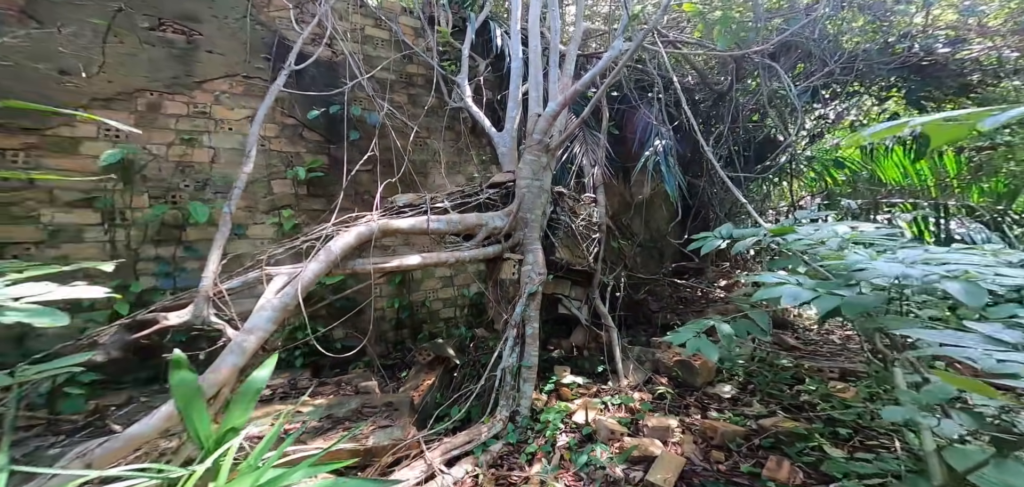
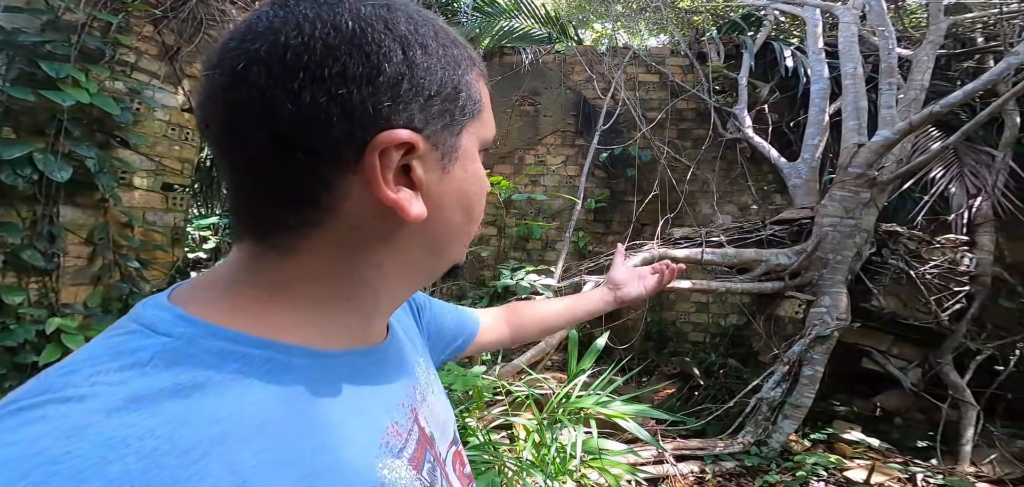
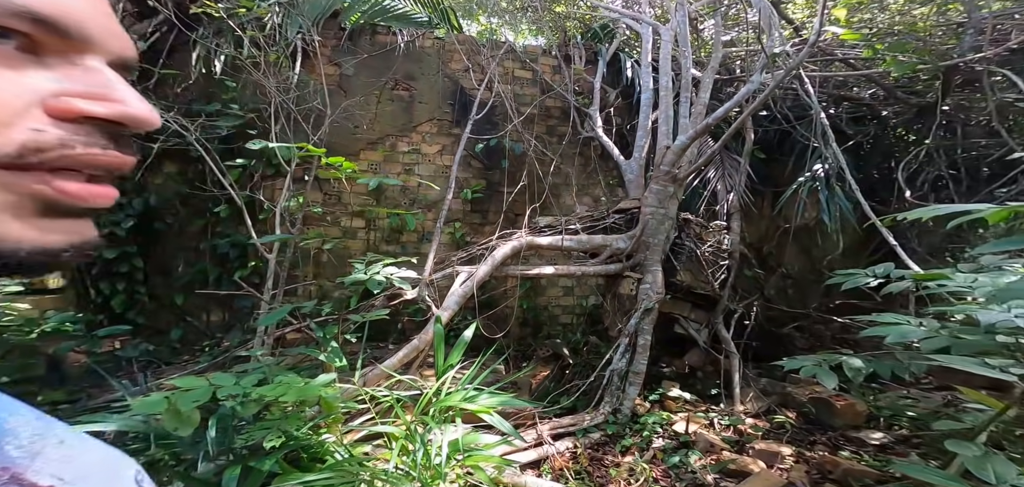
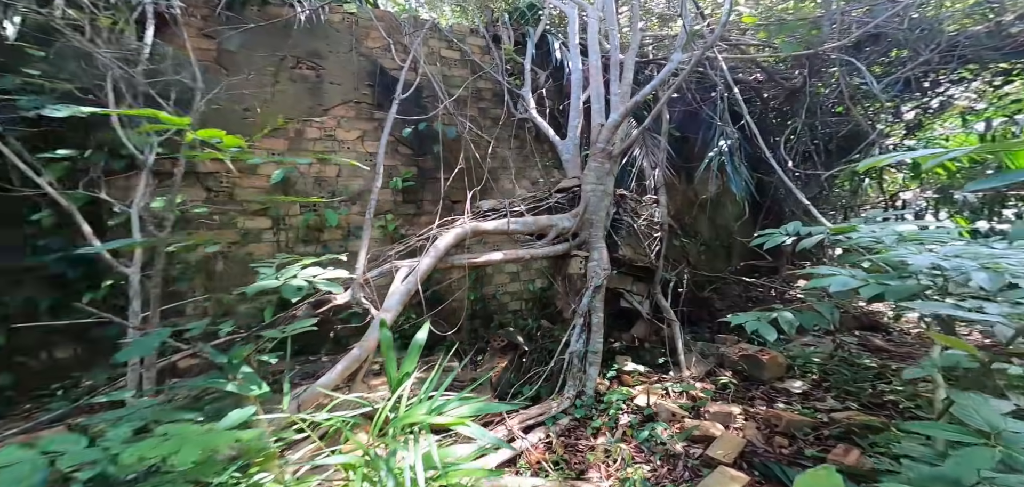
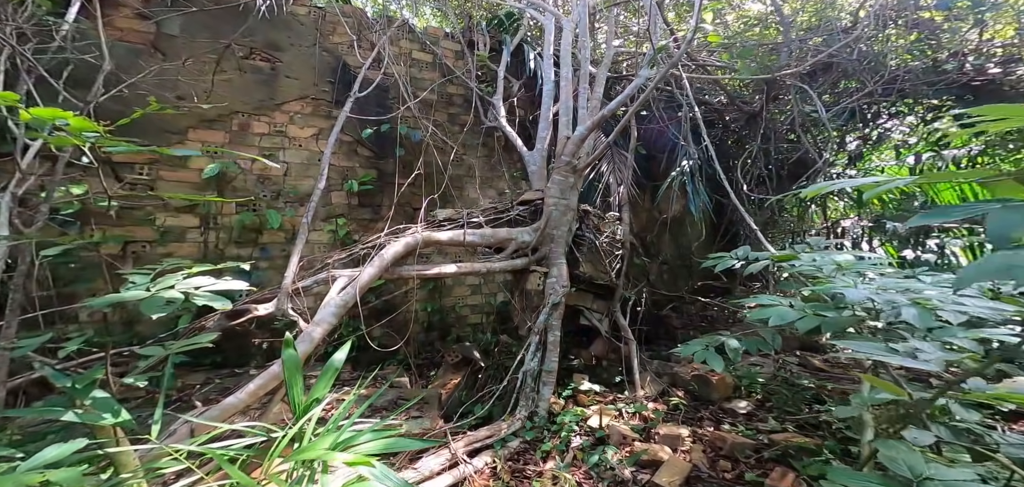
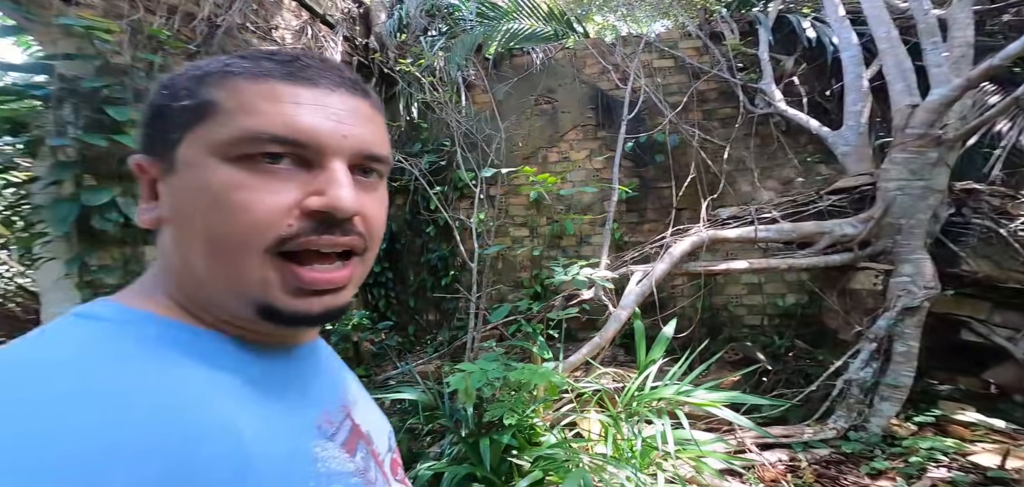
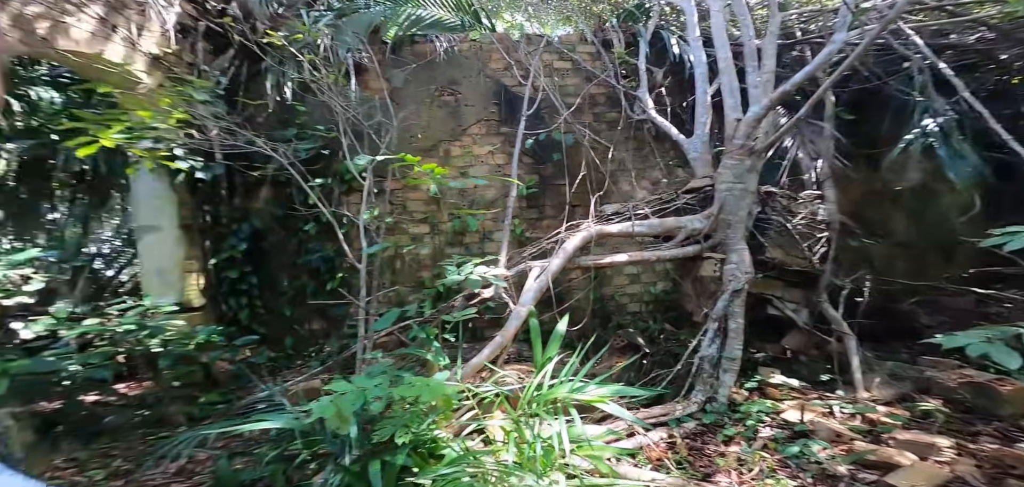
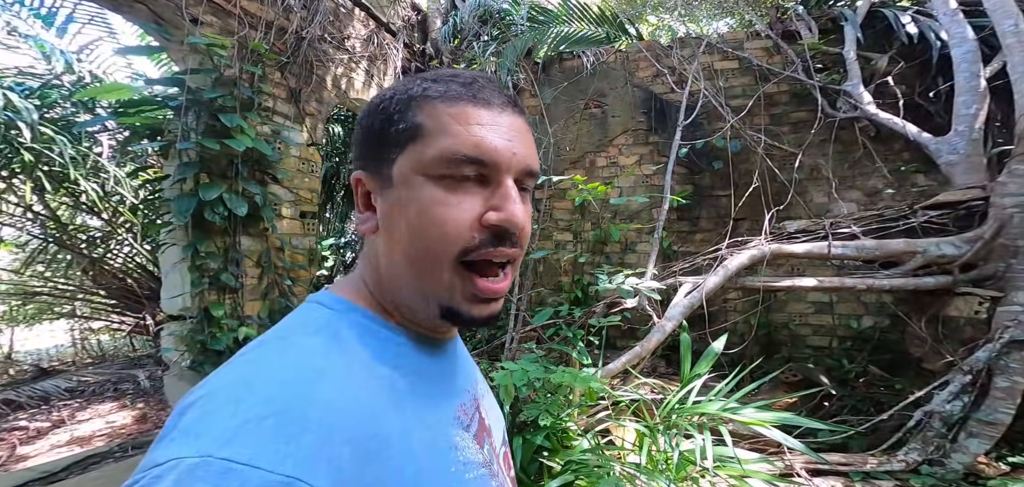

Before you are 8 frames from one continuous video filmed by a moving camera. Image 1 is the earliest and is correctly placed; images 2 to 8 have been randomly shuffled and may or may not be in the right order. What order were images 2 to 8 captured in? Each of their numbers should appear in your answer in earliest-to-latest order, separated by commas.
4, 7, 6, 8, 2, 3, 5
